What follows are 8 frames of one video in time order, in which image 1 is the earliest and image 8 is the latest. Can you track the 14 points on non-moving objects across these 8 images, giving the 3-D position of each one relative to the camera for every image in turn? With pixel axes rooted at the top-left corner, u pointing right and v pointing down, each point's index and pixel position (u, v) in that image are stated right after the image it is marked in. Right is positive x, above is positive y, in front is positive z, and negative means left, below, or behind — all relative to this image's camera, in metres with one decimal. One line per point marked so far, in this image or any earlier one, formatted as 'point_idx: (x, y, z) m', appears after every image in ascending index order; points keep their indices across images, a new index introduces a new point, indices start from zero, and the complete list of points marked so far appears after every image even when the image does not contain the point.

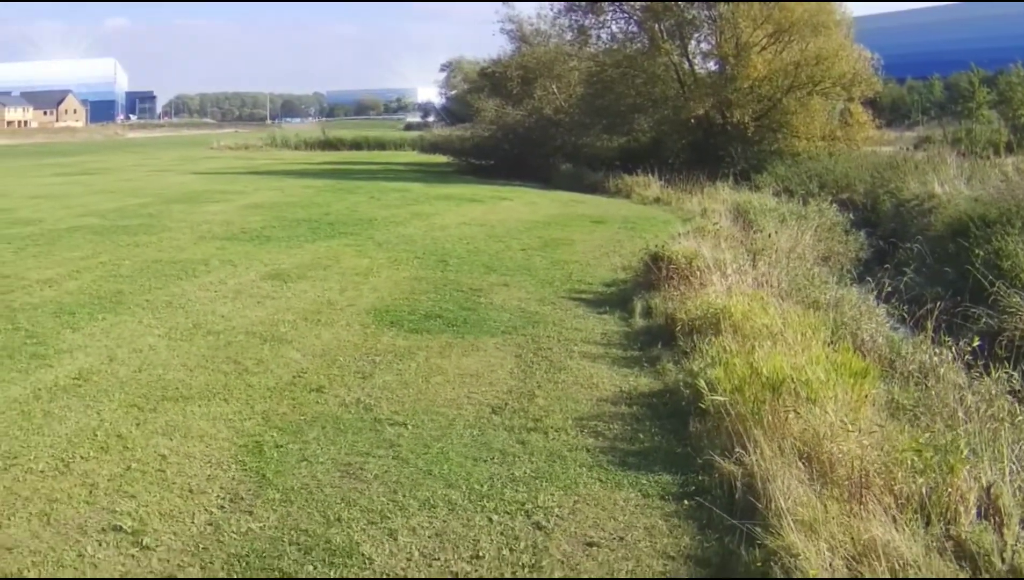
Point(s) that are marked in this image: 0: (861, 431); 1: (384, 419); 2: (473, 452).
0: (+1.6, -0.7, +4.2) m
1: (-0.7, -0.7, +5.2) m
2: (-0.2, -0.8, +4.8) m
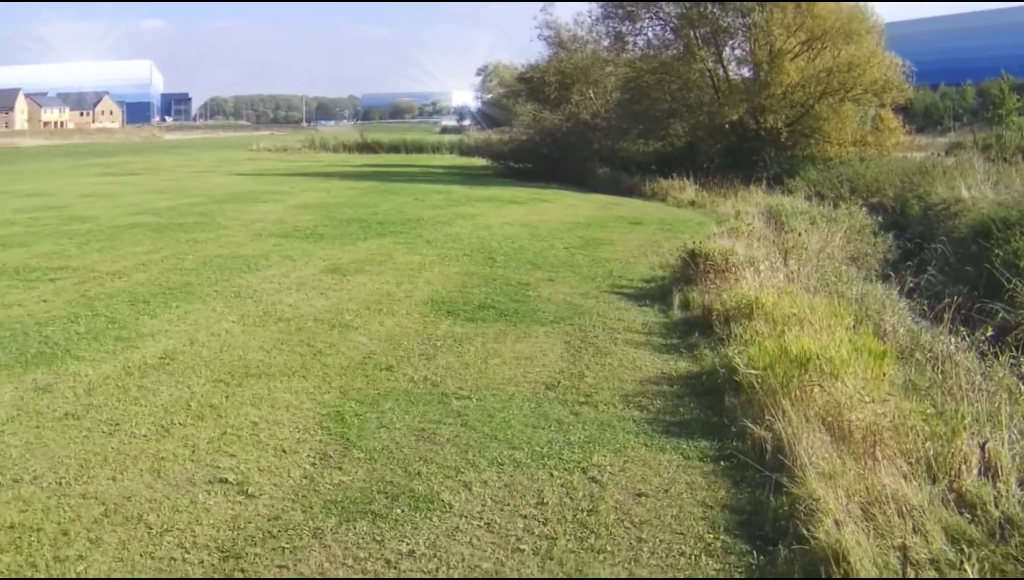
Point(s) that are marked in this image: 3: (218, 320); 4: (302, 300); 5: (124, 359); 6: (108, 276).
0: (+1.9, -0.6, +4.7) m
1: (-0.4, -0.7, +5.8) m
2: (+0.1, -0.8, +5.4) m
3: (-2.5, -0.3, +7.8) m
4: (-2.0, -0.1, +8.6) m
5: (-2.9, -0.5, +6.7) m
6: (-4.6, +0.2, +10.2) m
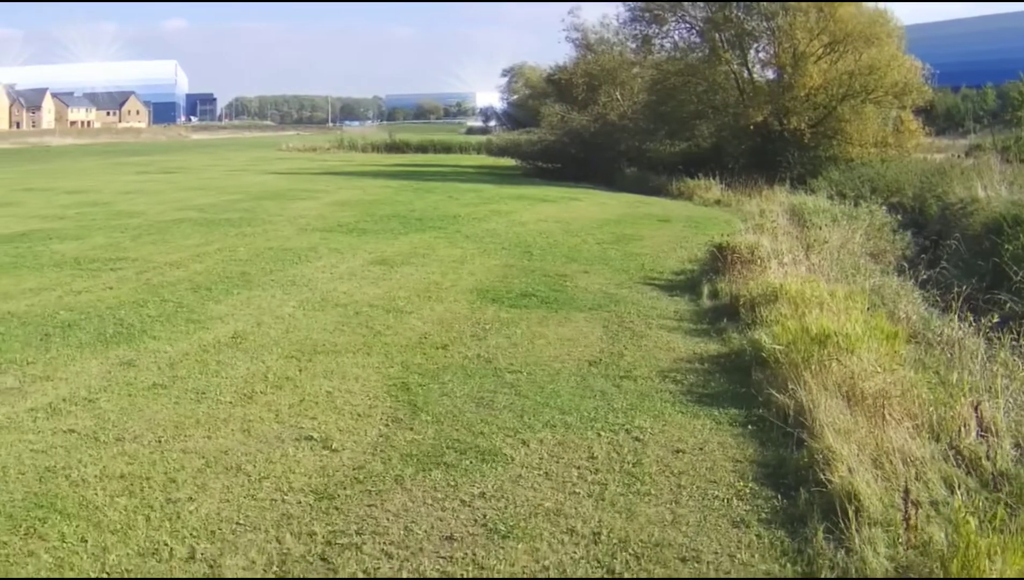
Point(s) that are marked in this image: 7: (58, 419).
0: (+2.2, -0.5, +5.3) m
1: (0.0, -0.6, +6.5) m
2: (+0.5, -0.7, +6.0) m
3: (-2.2, -0.1, +8.5) m
4: (-1.6, 0.0, +9.2) m
5: (-2.6, -0.4, +7.3) m
6: (-4.2, +0.3, +11.0) m
7: (-2.8, -0.8, +5.6) m
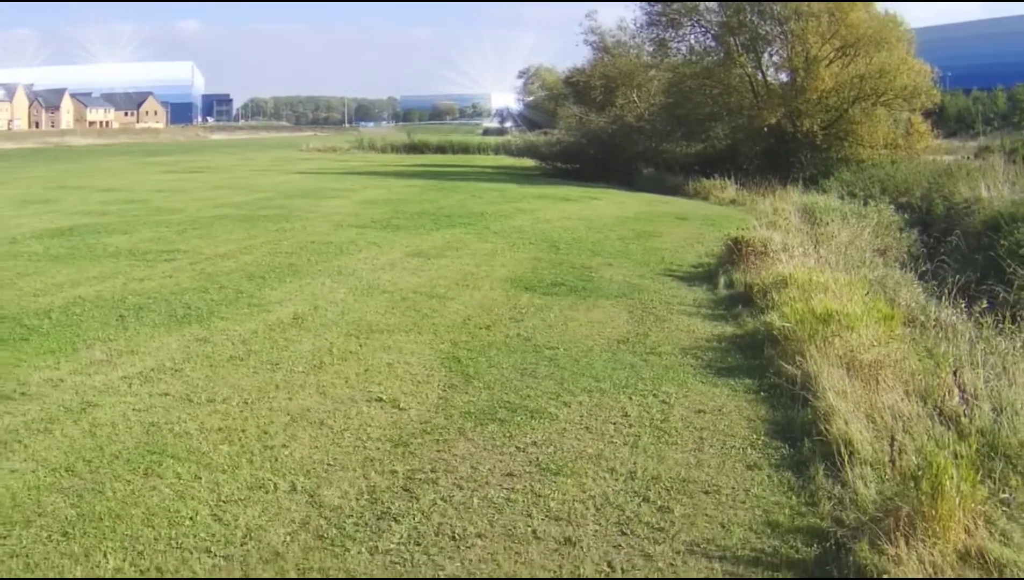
0: (+2.5, -0.4, +6.0) m
1: (+0.2, -0.4, +7.2) m
2: (+0.7, -0.5, +6.8) m
3: (-1.8, 0.0, +9.2) m
4: (-1.3, +0.2, +10.0) m
5: (-2.2, -0.3, +8.1) m
6: (-3.8, +0.4, +11.8) m
7: (-2.6, -0.7, +6.4) m
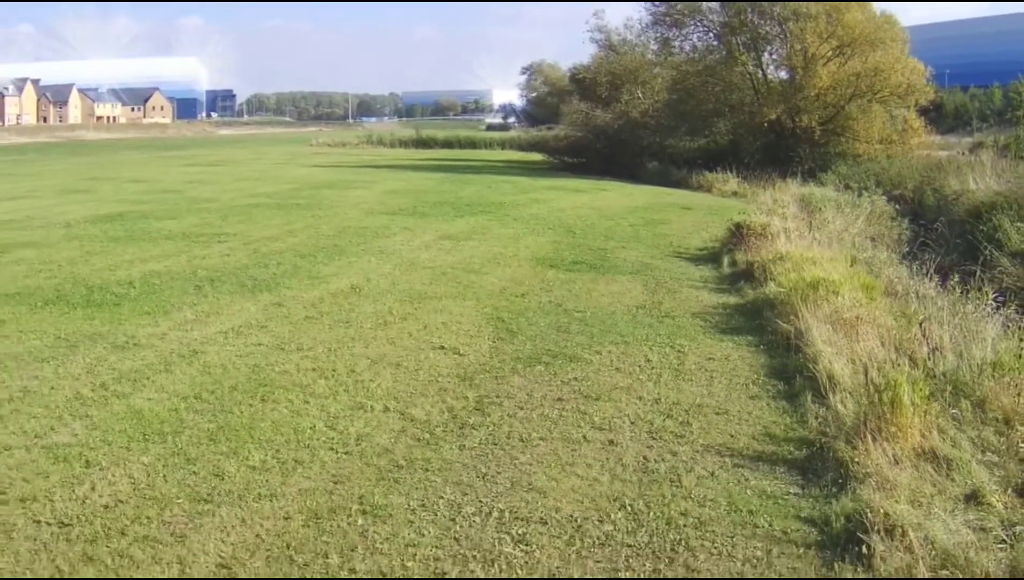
0: (+2.8, -0.2, +7.1) m
1: (+0.6, -0.2, +8.3) m
2: (+1.1, -0.3, +7.9) m
3: (-1.5, +0.3, +10.4) m
4: (-0.9, +0.4, +11.1) m
5: (-1.9, 0.0, +9.2) m
6: (-3.5, +0.7, +12.9) m
7: (-2.2, -0.4, +7.5) m
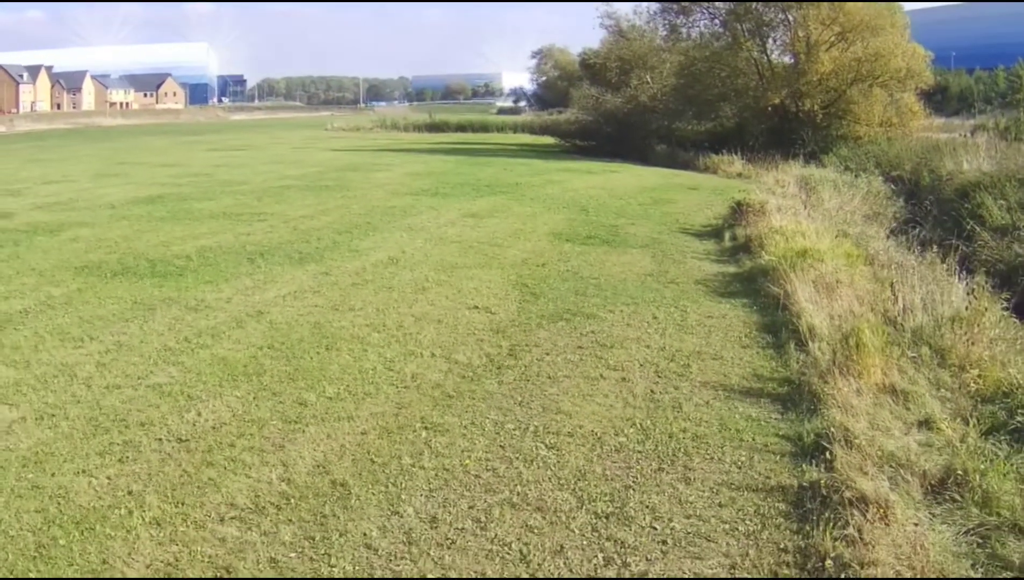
0: (+3.0, +0.1, +8.1) m
1: (+0.8, +0.1, +9.4) m
2: (+1.3, 0.0, +8.9) m
3: (-1.3, +0.6, +11.4) m
4: (-0.7, +0.8, +12.2) m
5: (-1.7, +0.3, +10.3) m
6: (-3.3, +1.1, +13.9) m
7: (-2.0, -0.1, +8.6) m
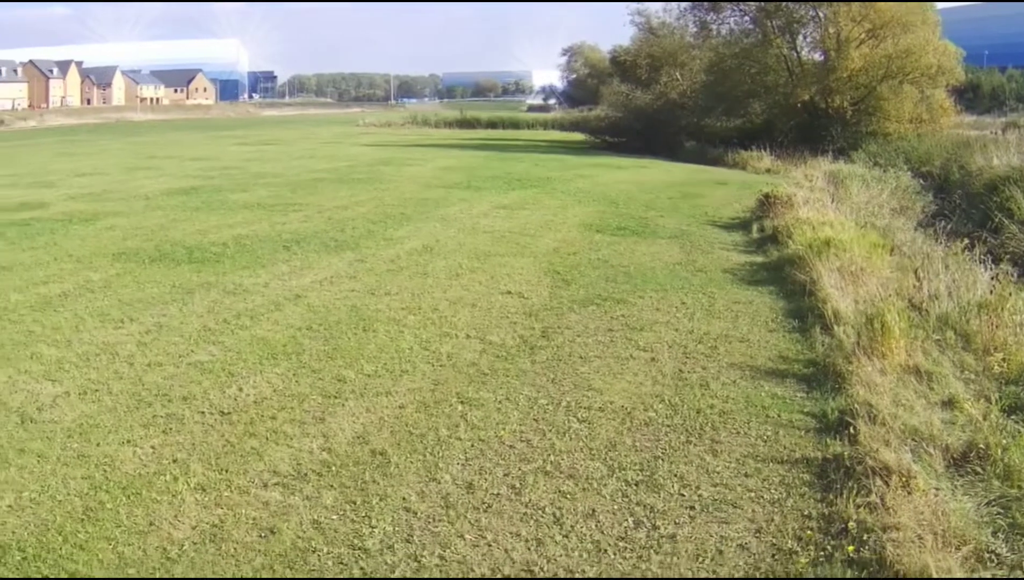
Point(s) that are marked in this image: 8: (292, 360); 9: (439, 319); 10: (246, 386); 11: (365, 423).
0: (+3.3, +0.2, +8.2) m
1: (+1.1, +0.3, +9.5) m
2: (+1.6, +0.1, +9.1) m
3: (-0.9, +0.8, +11.6) m
4: (-0.3, +0.9, +12.4) m
5: (-1.3, +0.5, +10.5) m
6: (-2.8, +1.3, +14.2) m
7: (-1.7, +0.1, +8.8) m
8: (-1.6, -0.5, +6.8) m
9: (-0.6, -0.2, +7.5) m
10: (-1.9, -0.7, +6.3) m
11: (-0.9, -0.8, +5.6) m
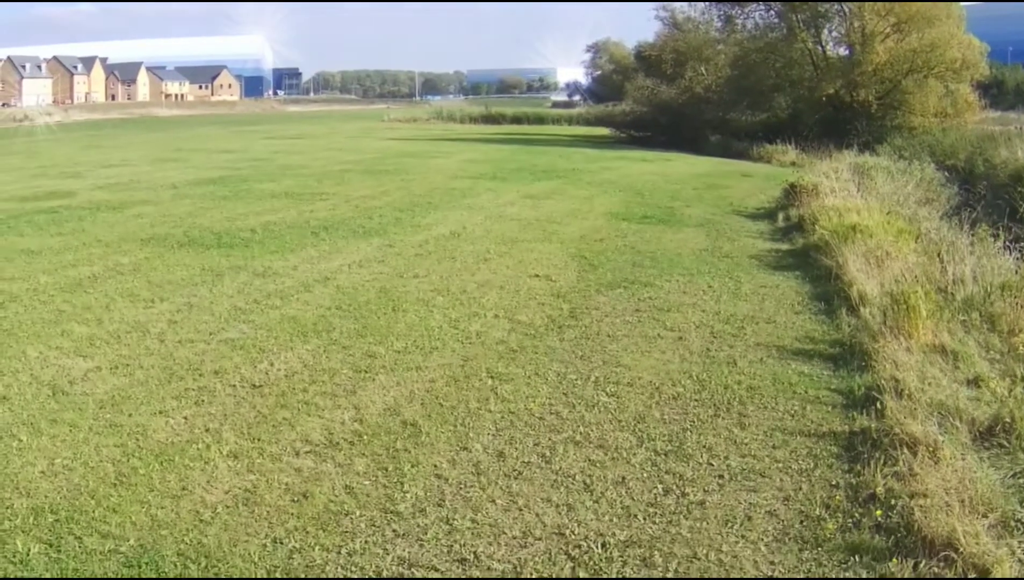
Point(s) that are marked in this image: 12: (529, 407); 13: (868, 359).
0: (+3.5, +0.4, +8.2) m
1: (+1.4, +0.4, +9.6) m
2: (+1.8, +0.3, +9.1) m
3: (-0.6, +0.9, +11.7) m
4: (+0.1, +1.1, +12.4) m
5: (-1.0, +0.7, +10.6) m
6: (-2.4, +1.5, +14.3) m
7: (-1.5, +0.2, +8.9) m
8: (-1.4, -0.4, +6.9) m
9: (-0.4, -0.1, +7.6) m
10: (-1.7, -0.5, +6.4) m
11: (-0.7, -0.7, +5.7) m
12: (+0.1, -0.7, +5.3) m
13: (+2.4, -0.5, +6.0) m
